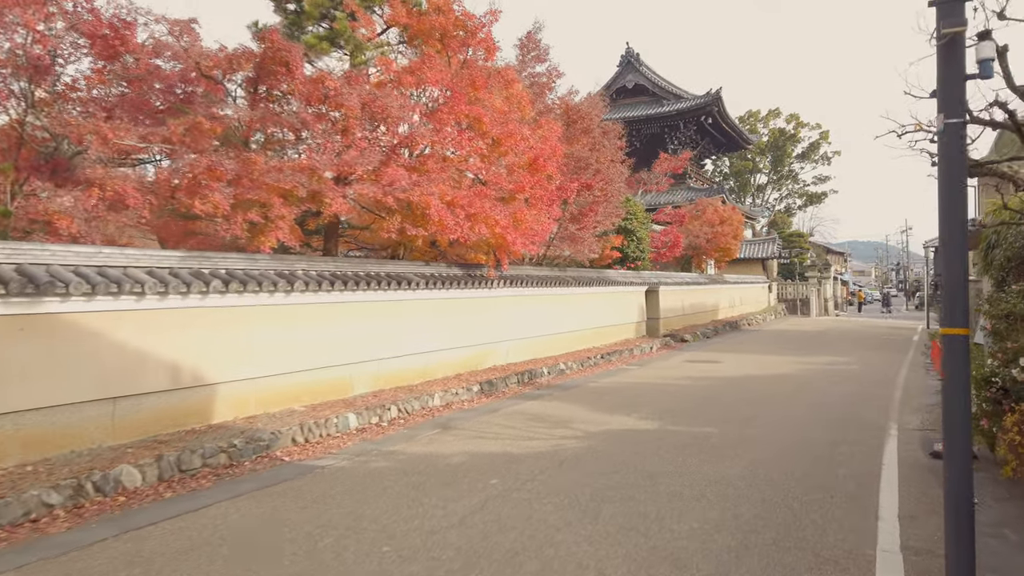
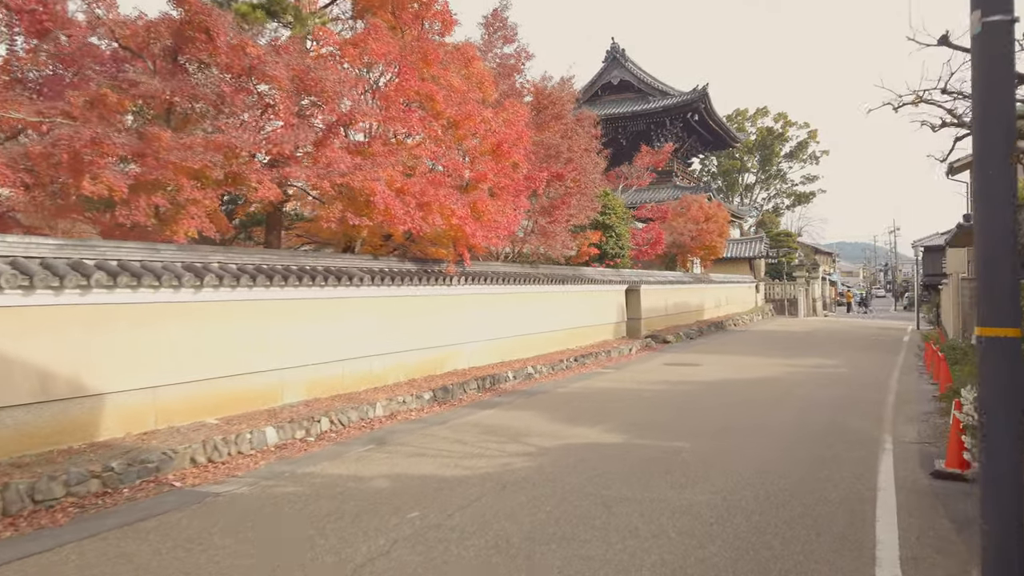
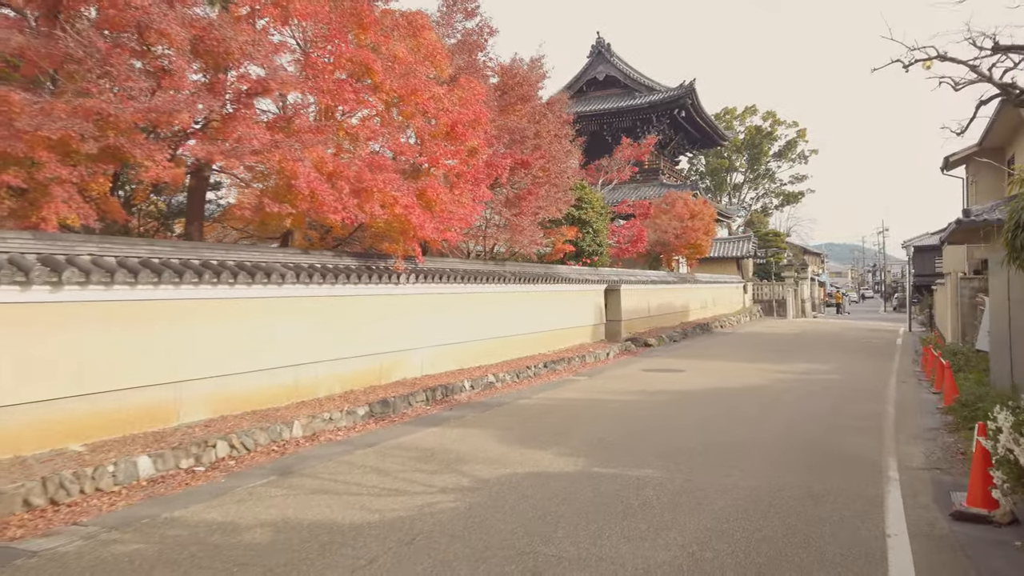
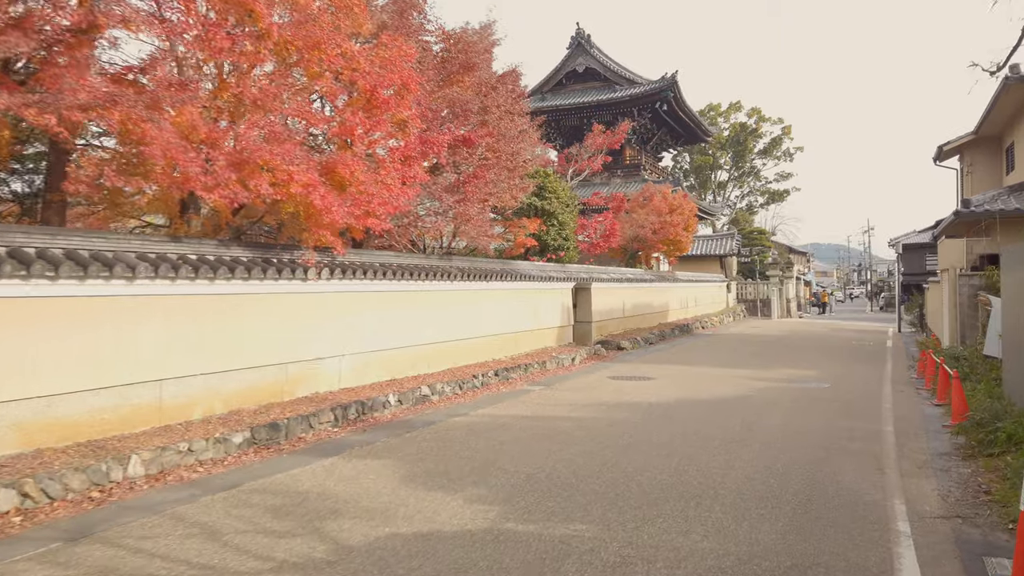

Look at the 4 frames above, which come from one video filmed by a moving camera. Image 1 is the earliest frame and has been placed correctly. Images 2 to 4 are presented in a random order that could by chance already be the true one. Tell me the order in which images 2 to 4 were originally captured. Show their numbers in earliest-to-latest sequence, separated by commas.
2, 3, 4
